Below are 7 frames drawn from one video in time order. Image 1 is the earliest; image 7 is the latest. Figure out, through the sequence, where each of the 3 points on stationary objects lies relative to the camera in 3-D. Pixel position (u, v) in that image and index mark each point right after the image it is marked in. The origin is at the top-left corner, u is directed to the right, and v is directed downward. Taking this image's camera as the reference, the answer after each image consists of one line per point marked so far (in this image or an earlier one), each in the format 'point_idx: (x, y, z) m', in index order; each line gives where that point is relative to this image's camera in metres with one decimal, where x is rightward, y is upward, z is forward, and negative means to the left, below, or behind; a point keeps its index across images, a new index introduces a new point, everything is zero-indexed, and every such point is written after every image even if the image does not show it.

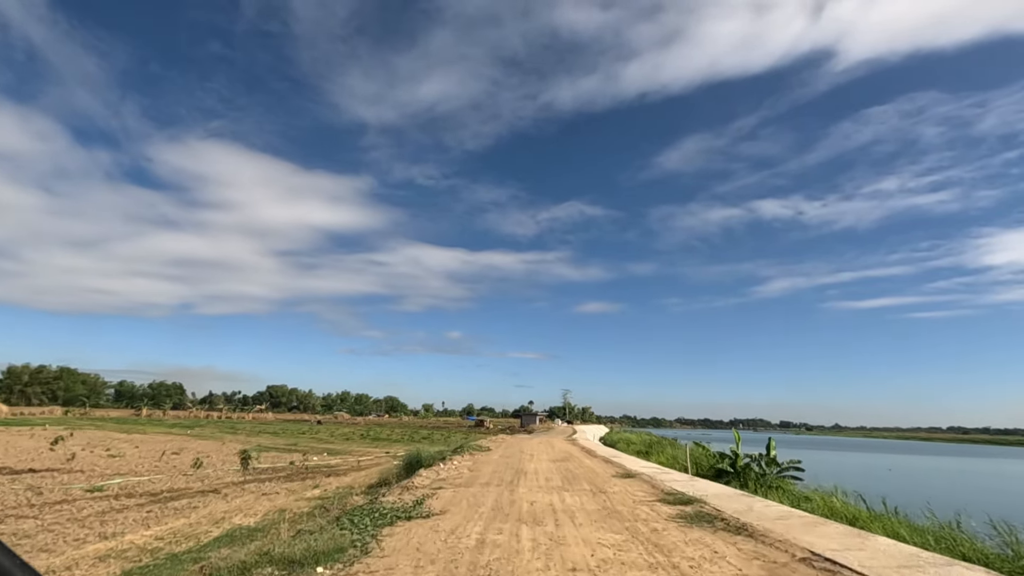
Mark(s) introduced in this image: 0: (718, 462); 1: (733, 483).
0: (+6.7, -5.8, +18.7) m
1: (+6.9, -6.2, +18.0) m
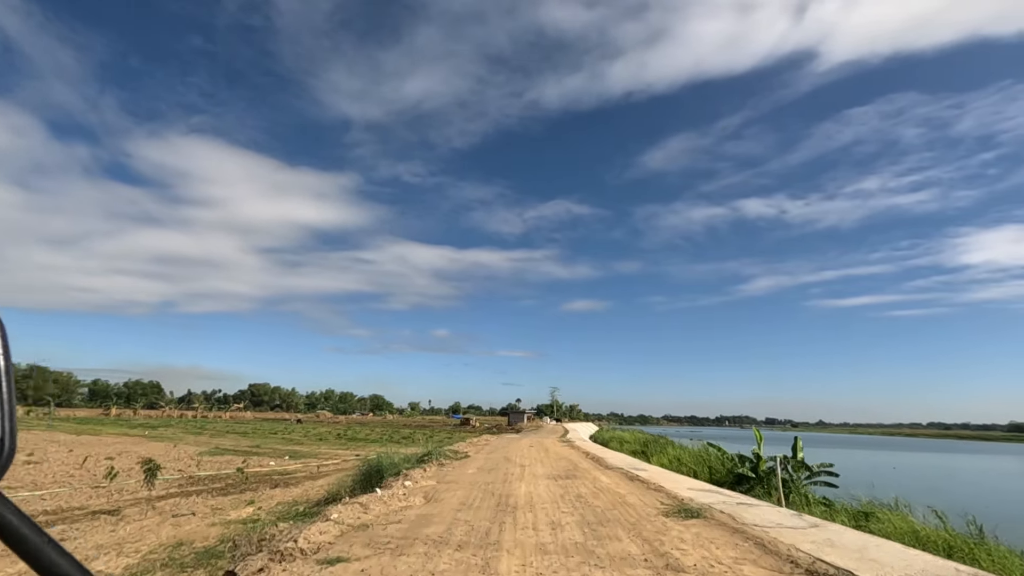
0: (+6.4, -5.2, +16.4) m
1: (+6.7, -5.5, +15.7) m
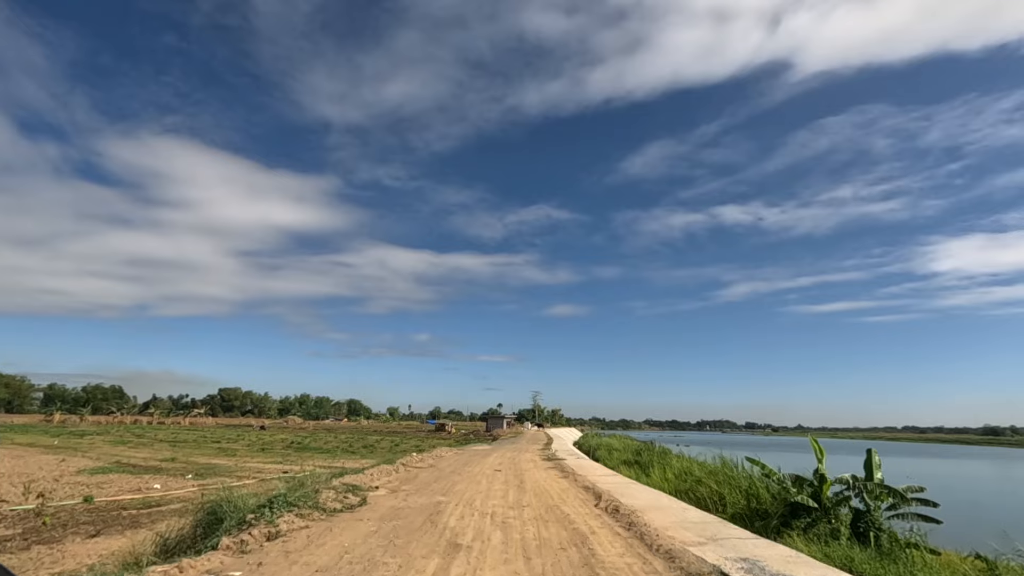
0: (+5.9, -4.4, +12.3) m
1: (+6.2, -4.8, +11.6) m
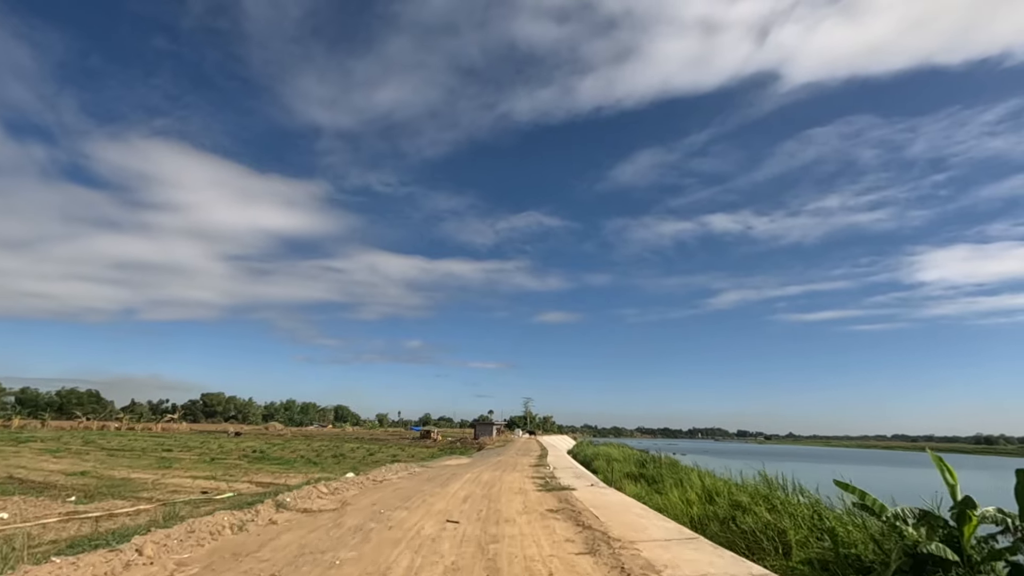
0: (+5.9, -3.7, +8.8) m
1: (+6.2, -4.1, +8.0) m
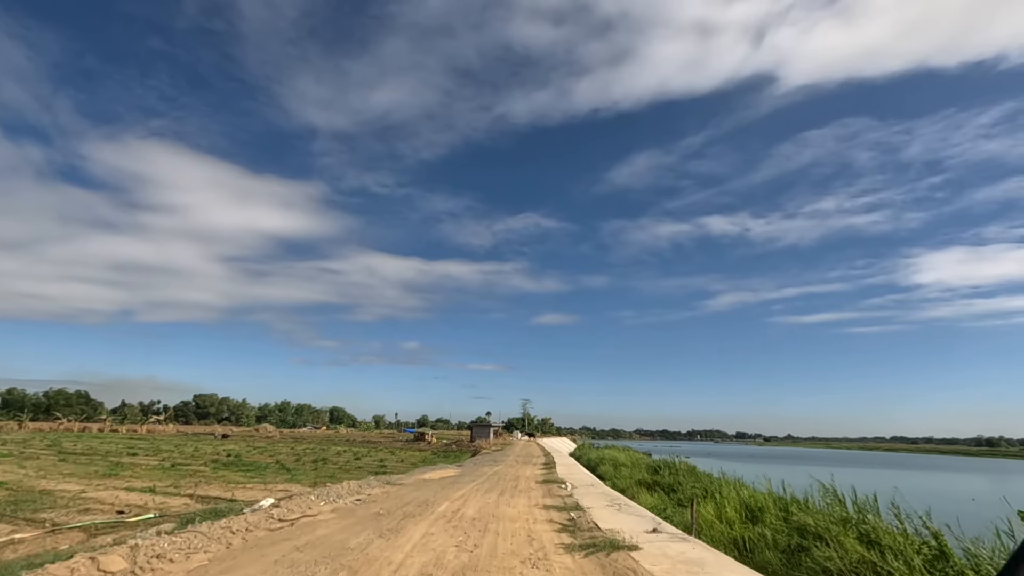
0: (+6.1, -3.1, +6.2) m
1: (+6.4, -3.5, +5.4) m
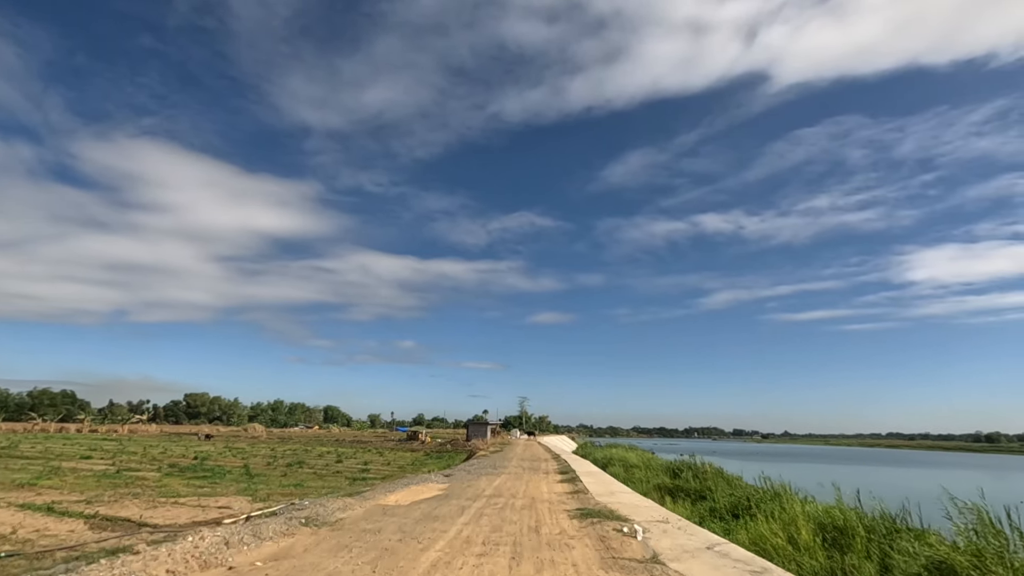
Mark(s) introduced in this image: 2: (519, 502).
0: (+6.4, -2.3, +3.2) m
1: (+6.8, -2.6, +2.4) m
2: (+0.2, -6.6, +18.1) m
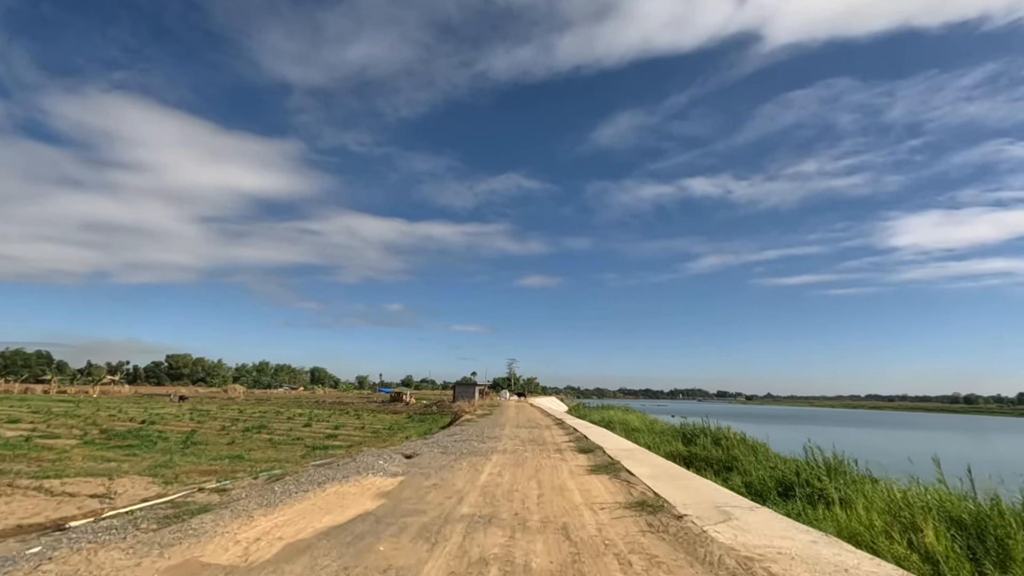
0: (+6.8, -1.5, +0.2) m
1: (+7.1, -1.9, -0.5) m
2: (+0.2, -4.8, +15.3) m
